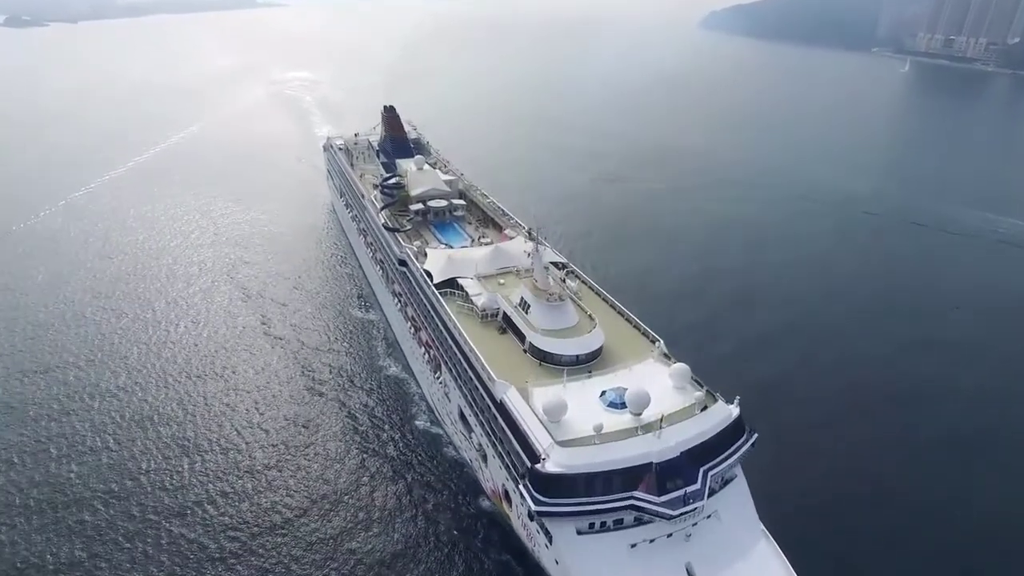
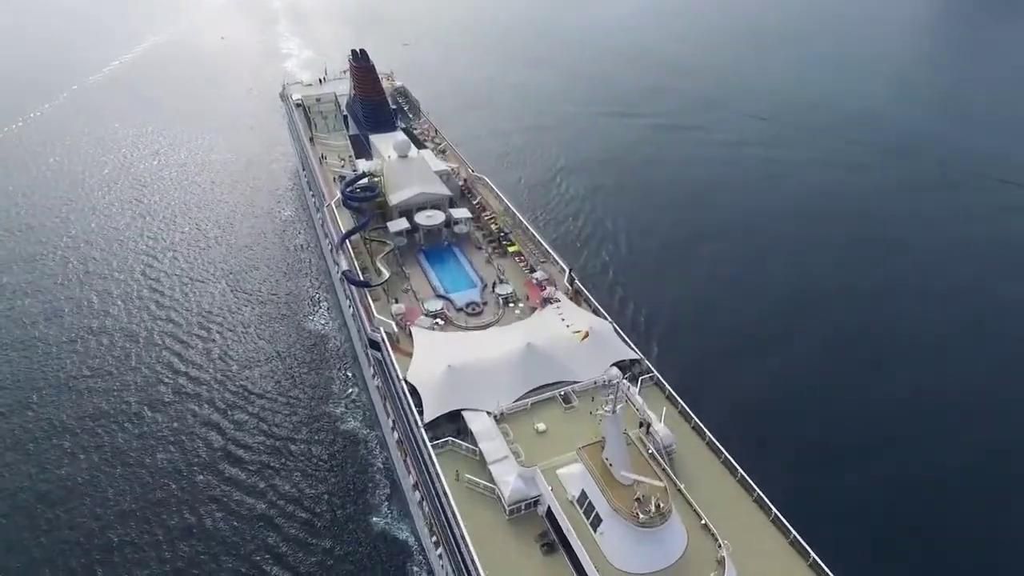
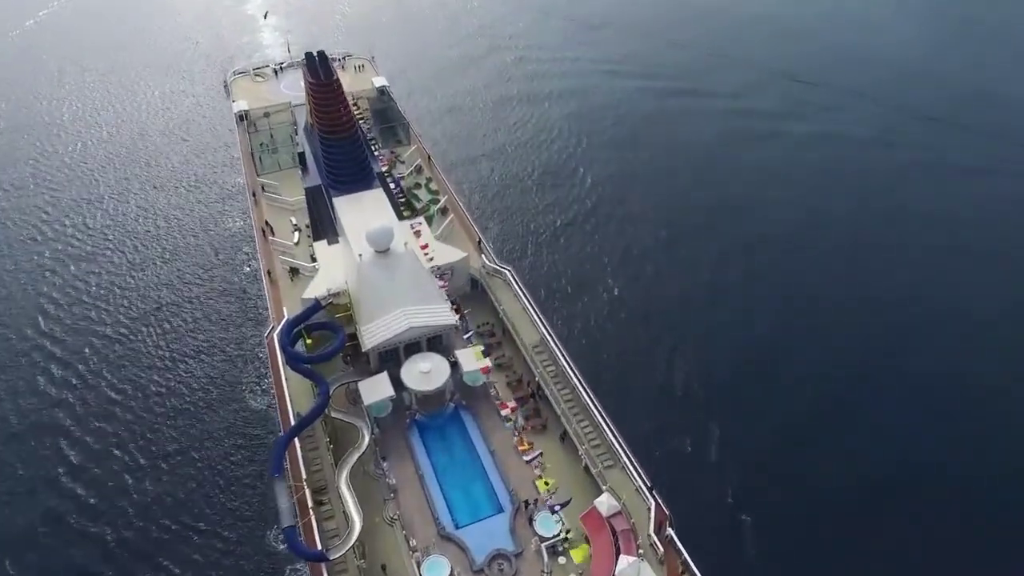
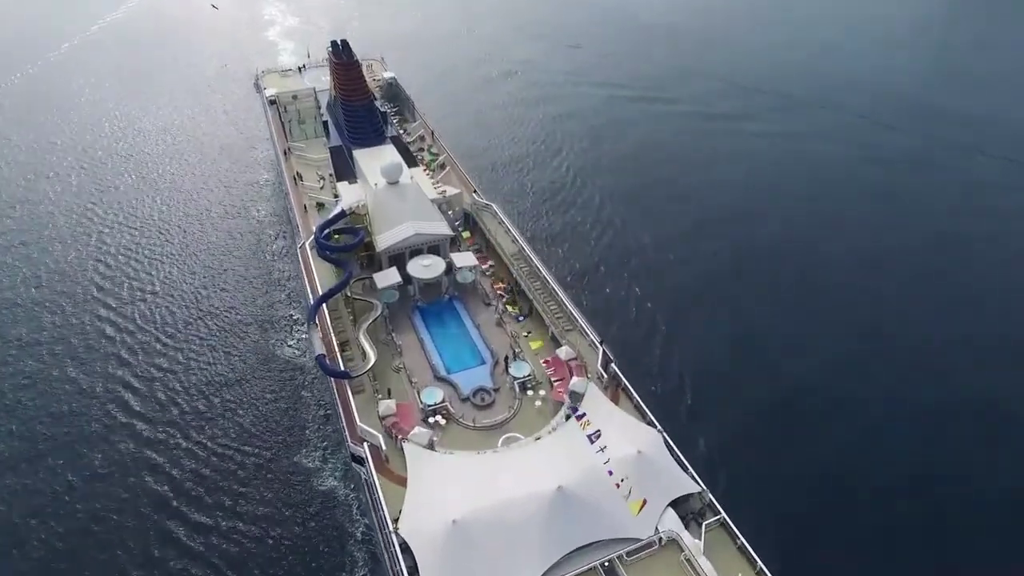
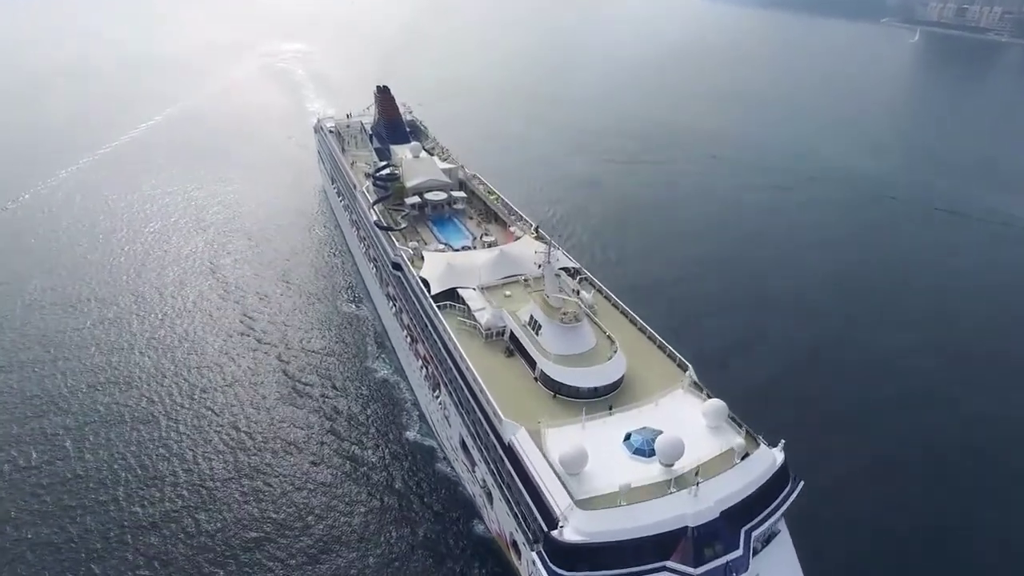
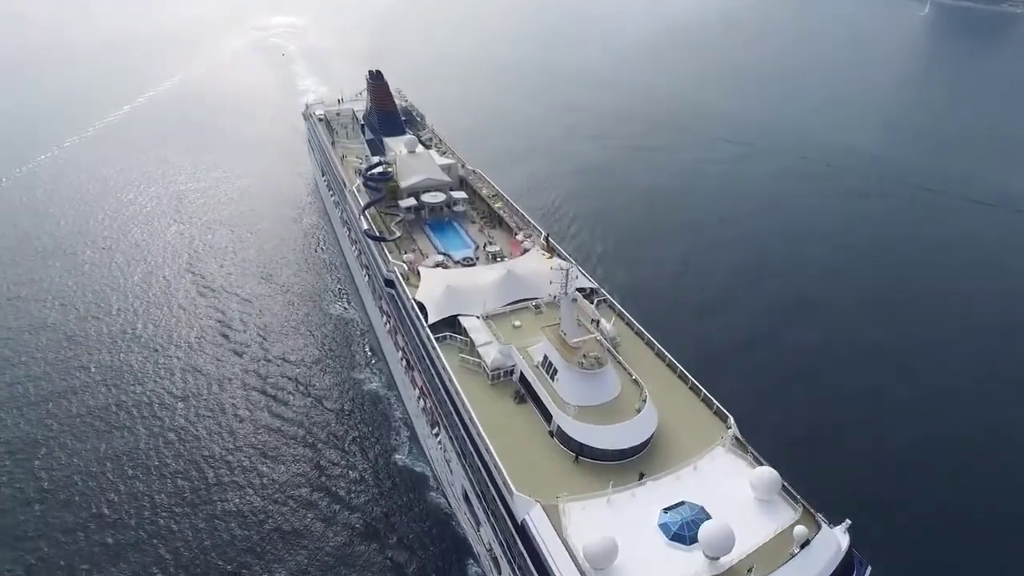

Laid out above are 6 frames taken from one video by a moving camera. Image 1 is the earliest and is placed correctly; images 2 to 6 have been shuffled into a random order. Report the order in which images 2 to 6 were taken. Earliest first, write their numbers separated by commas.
5, 6, 2, 4, 3
